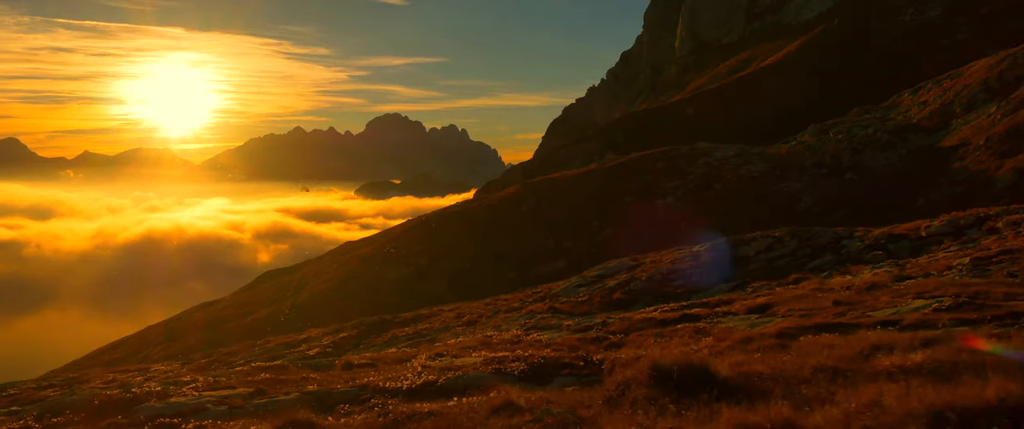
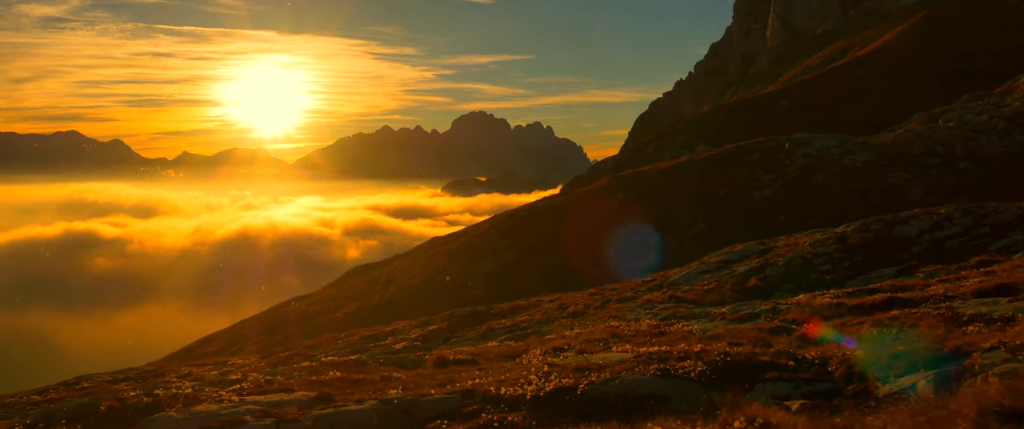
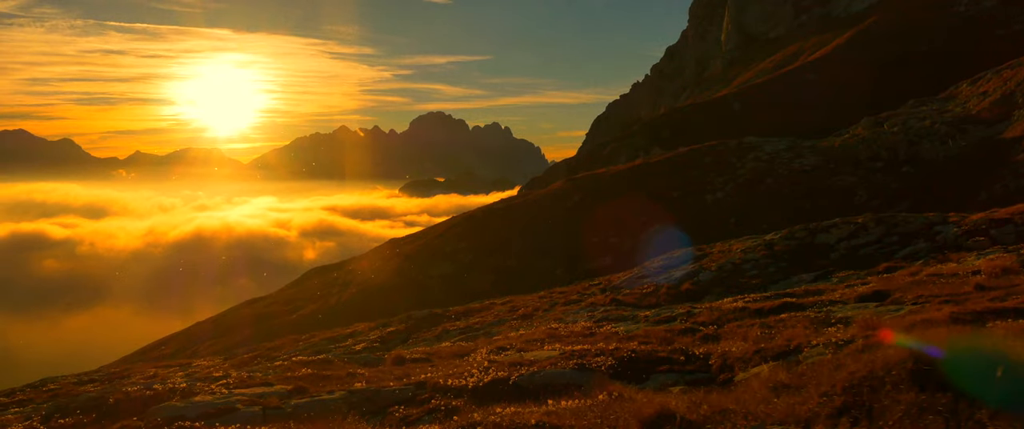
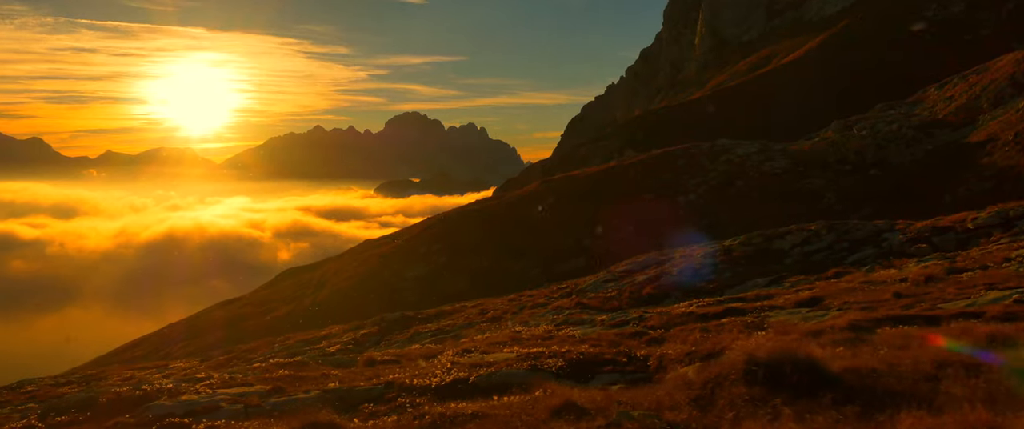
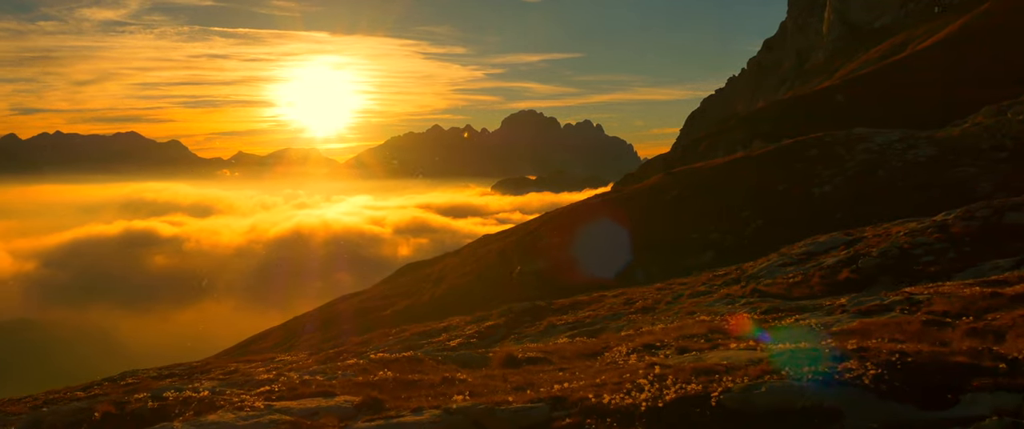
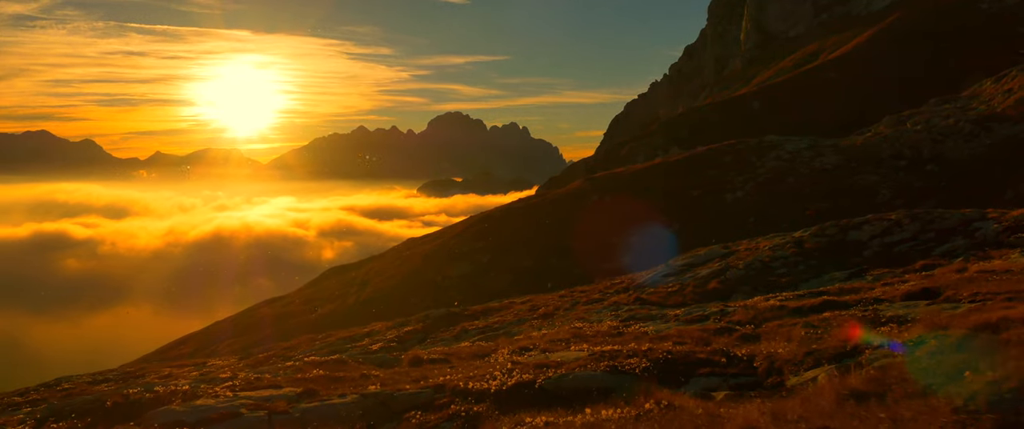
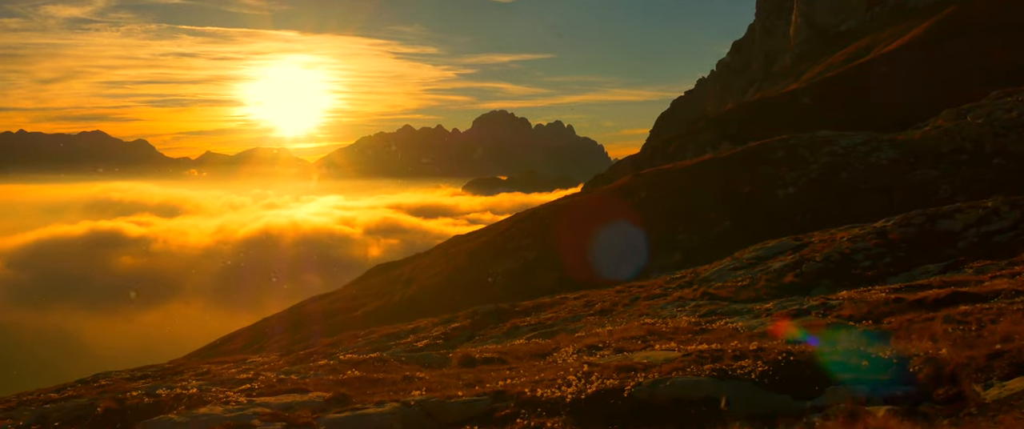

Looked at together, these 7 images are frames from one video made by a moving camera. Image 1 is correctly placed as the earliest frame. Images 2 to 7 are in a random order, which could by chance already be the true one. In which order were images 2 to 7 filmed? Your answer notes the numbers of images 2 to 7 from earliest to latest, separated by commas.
4, 3, 6, 2, 7, 5
